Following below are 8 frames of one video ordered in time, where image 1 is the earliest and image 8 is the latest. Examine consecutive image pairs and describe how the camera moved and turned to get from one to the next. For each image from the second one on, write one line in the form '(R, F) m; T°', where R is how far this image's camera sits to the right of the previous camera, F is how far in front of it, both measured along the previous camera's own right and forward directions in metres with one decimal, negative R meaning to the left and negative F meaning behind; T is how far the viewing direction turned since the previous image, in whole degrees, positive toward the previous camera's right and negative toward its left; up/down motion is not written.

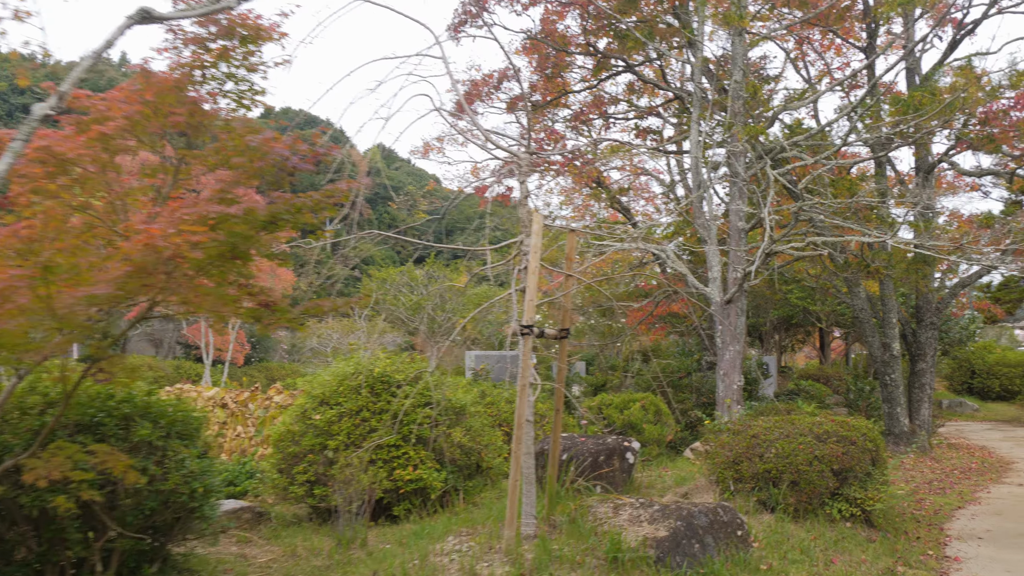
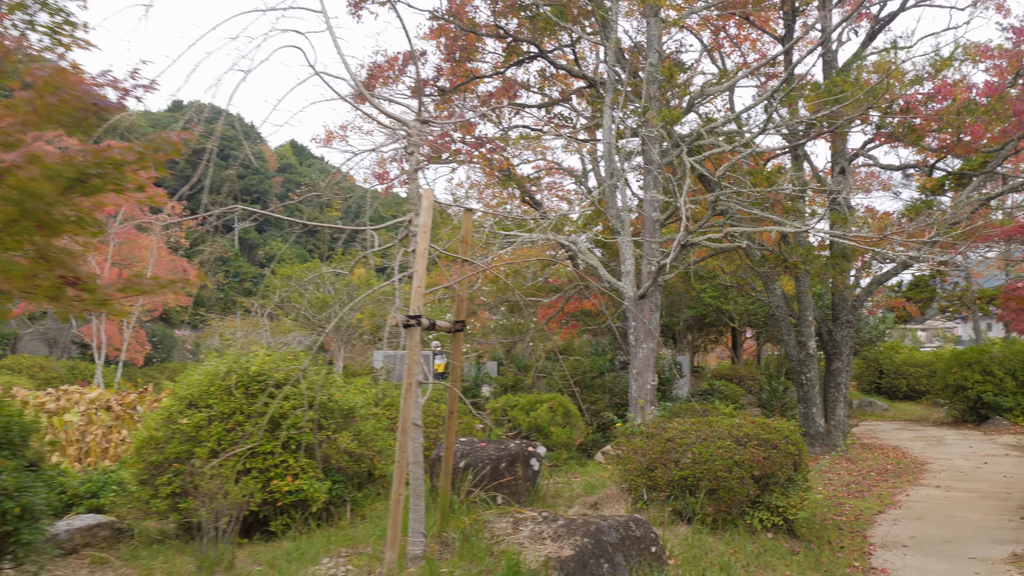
(+0.1, +0.6) m; +5°
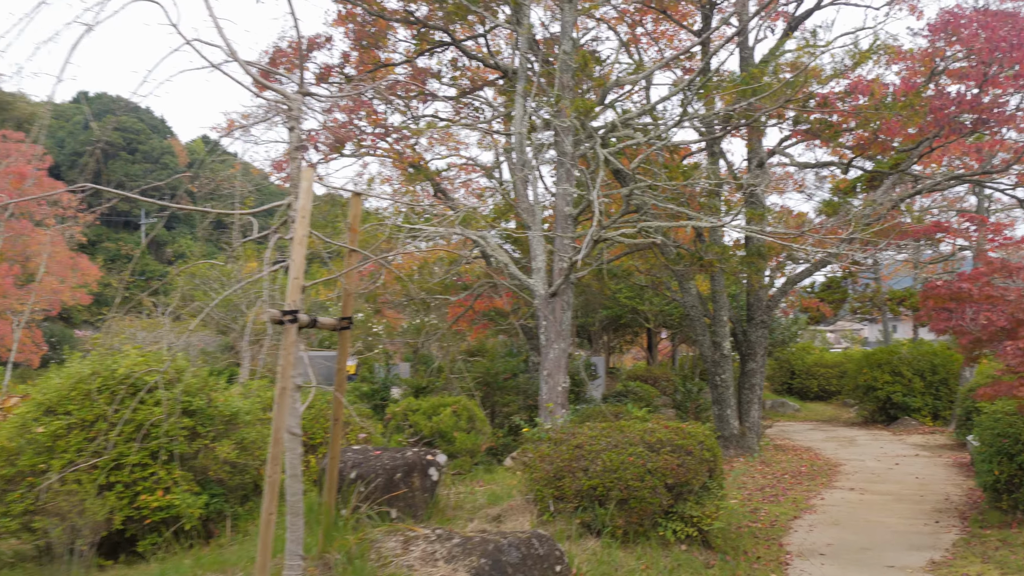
(+0.1, +0.4) m; +4°
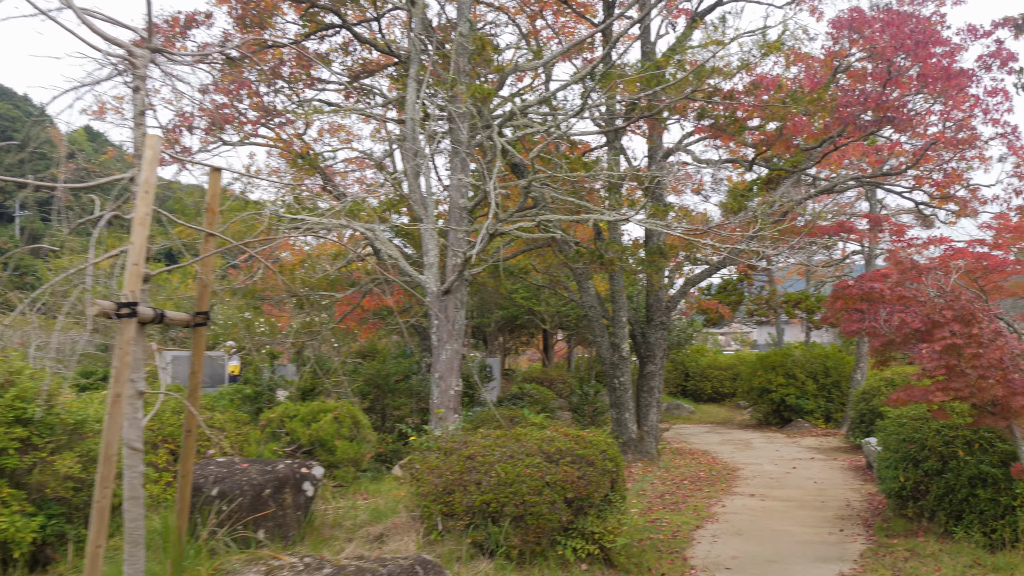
(0.0, +0.5) m; +6°
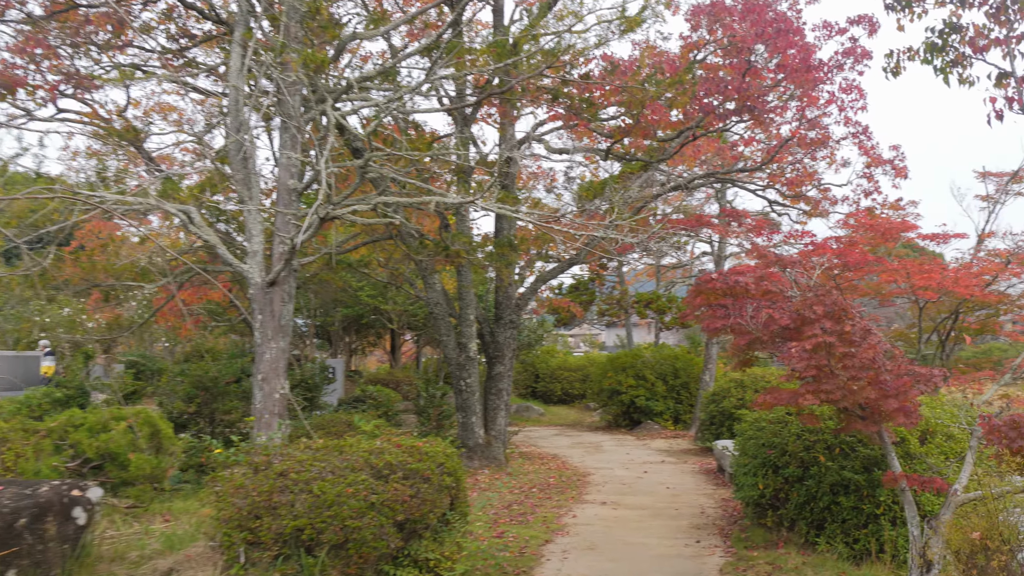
(+0.1, +0.7) m; +8°
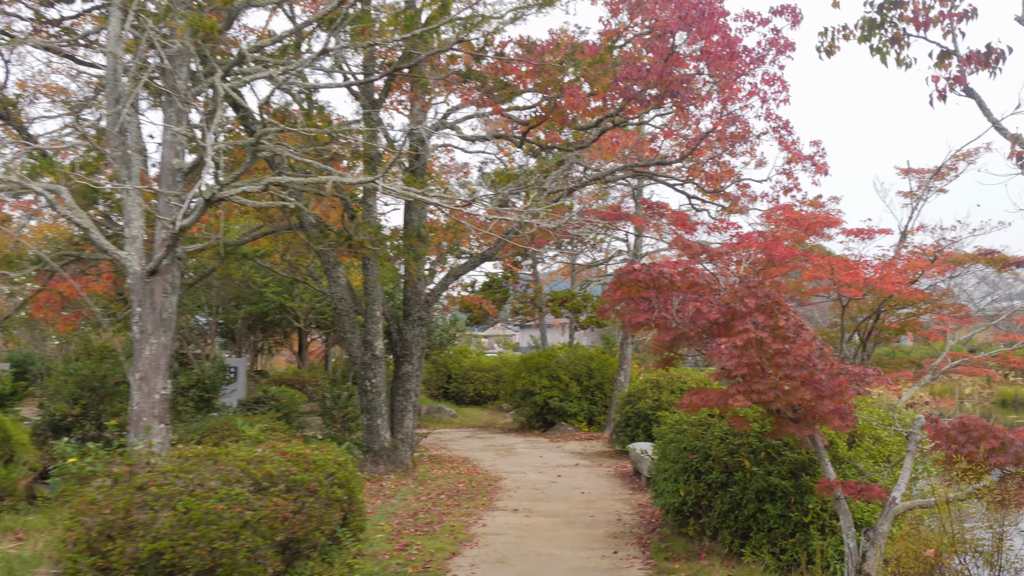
(0.0, +0.5) m; +5°
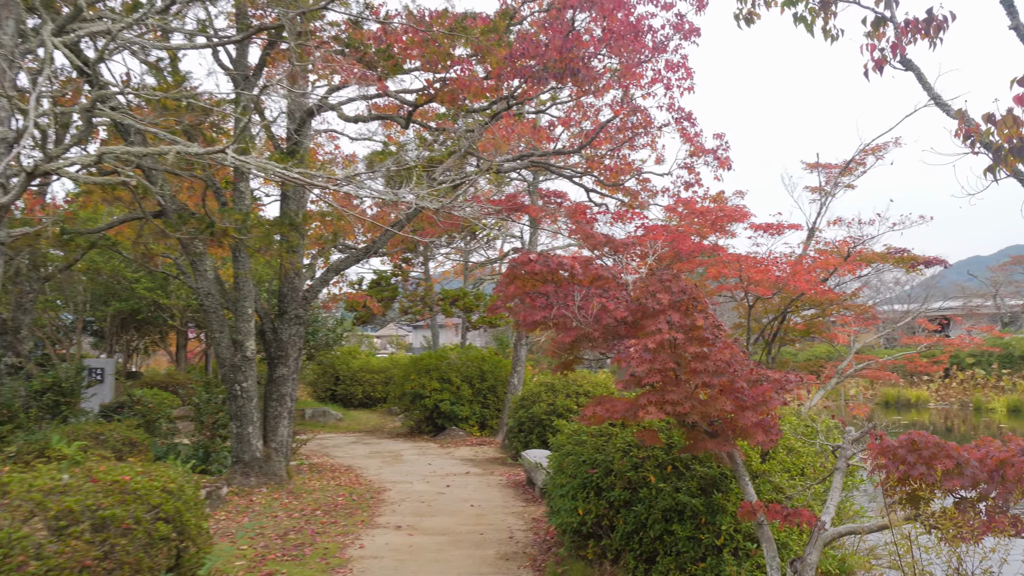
(+0.1, +0.7) m; +6°
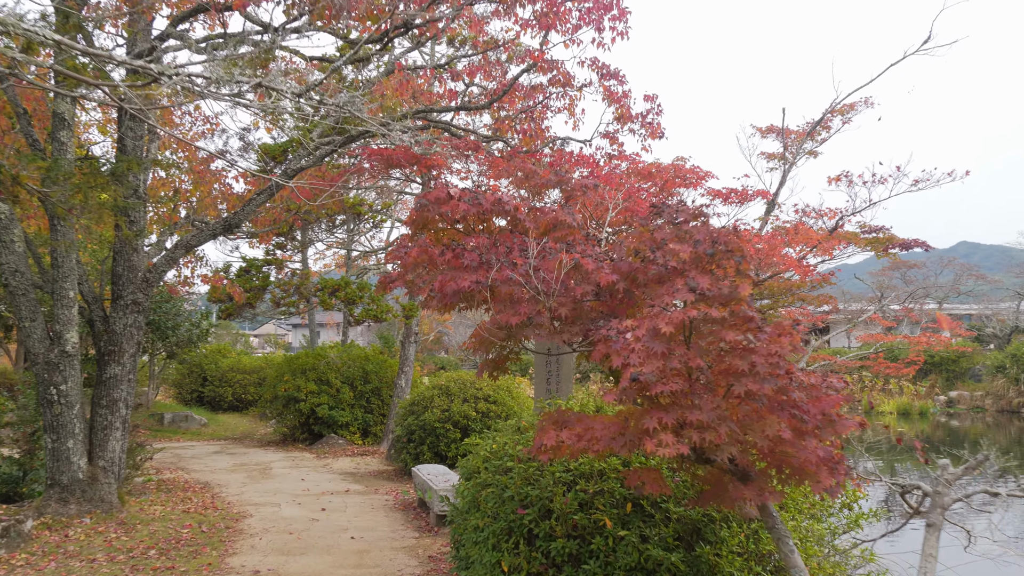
(-0.1, +1.6) m; +6°
